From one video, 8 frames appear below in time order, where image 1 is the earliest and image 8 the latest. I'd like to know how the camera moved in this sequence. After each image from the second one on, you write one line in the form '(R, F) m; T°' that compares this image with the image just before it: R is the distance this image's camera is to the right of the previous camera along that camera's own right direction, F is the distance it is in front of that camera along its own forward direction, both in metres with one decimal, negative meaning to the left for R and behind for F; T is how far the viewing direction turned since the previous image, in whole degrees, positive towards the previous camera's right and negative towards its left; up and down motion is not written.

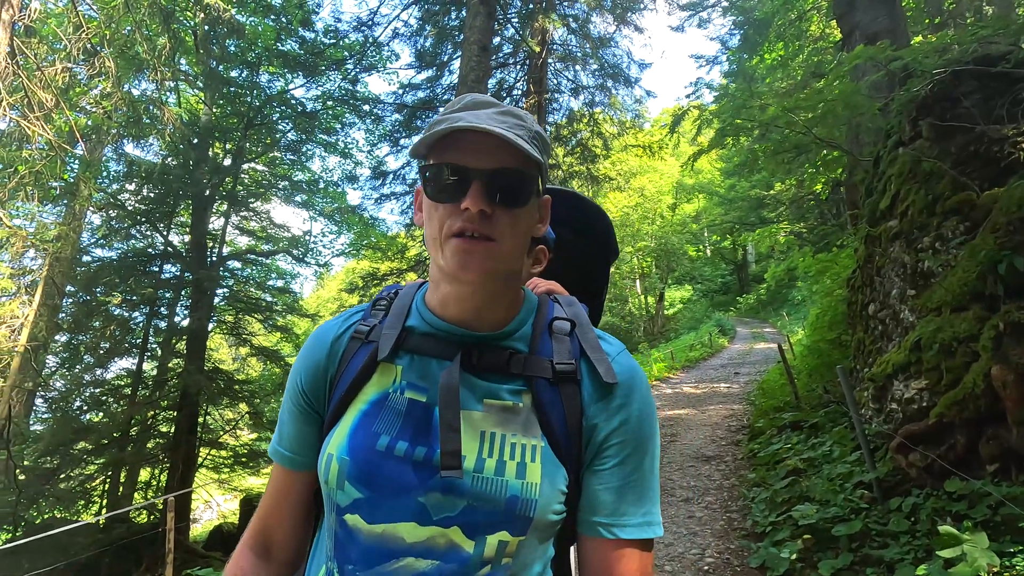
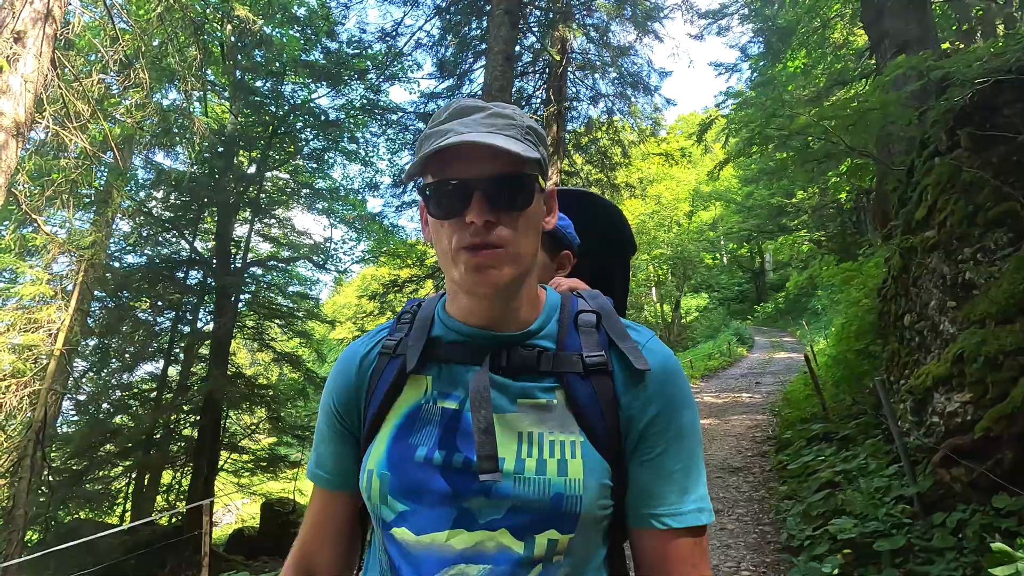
(-0.1, 0.0) m; -1°
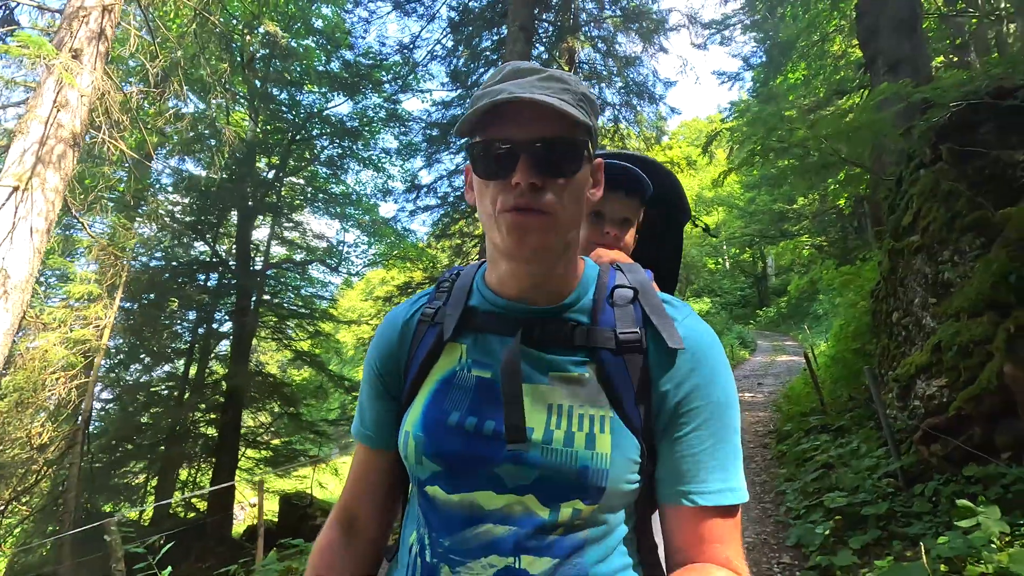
(-0.2, -0.4) m; 0°
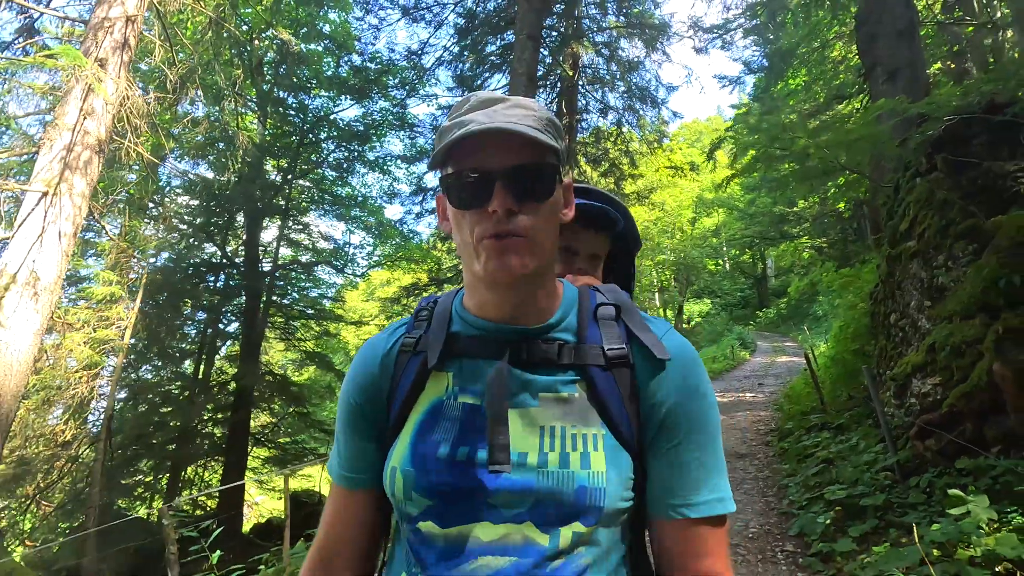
(-0.1, -0.2) m; 0°
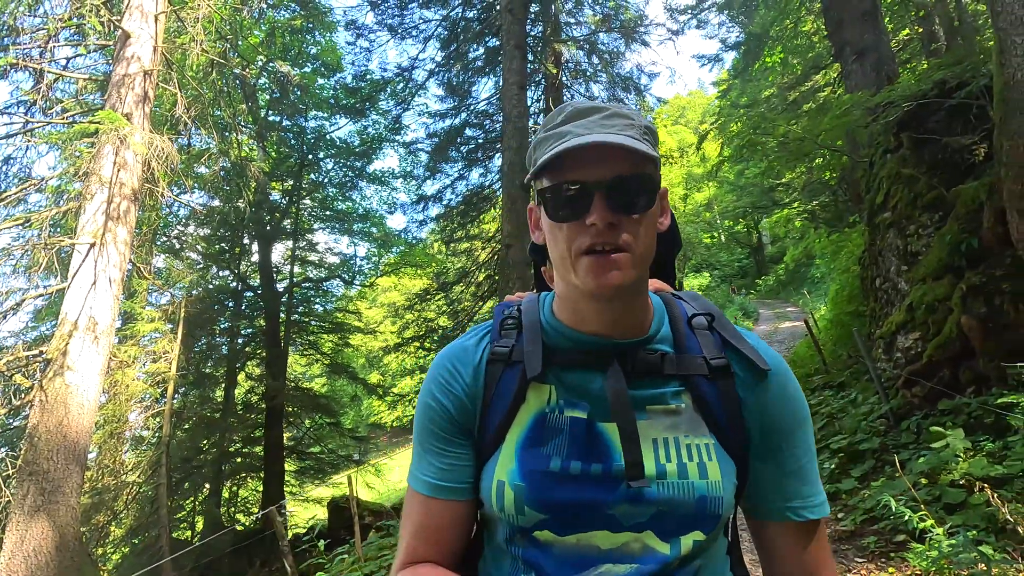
(-0.2, -0.5) m; 0°
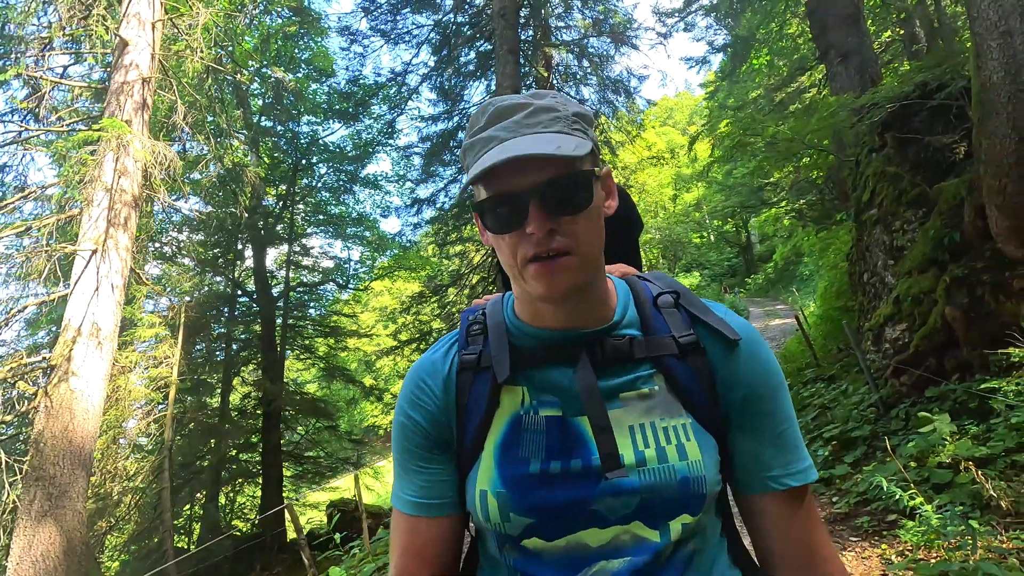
(-0.1, -0.1) m; +1°
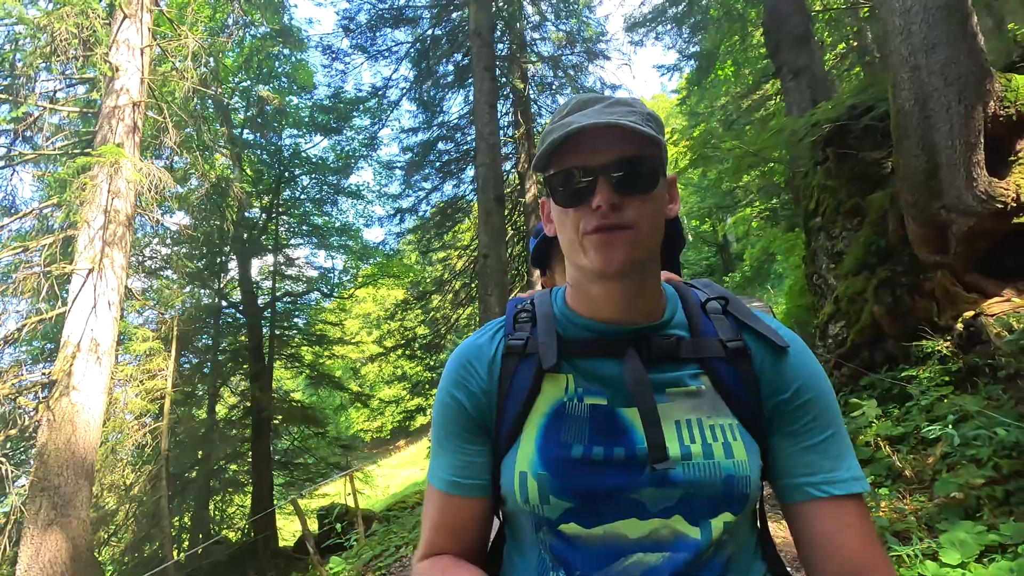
(0.0, -0.4) m; +2°
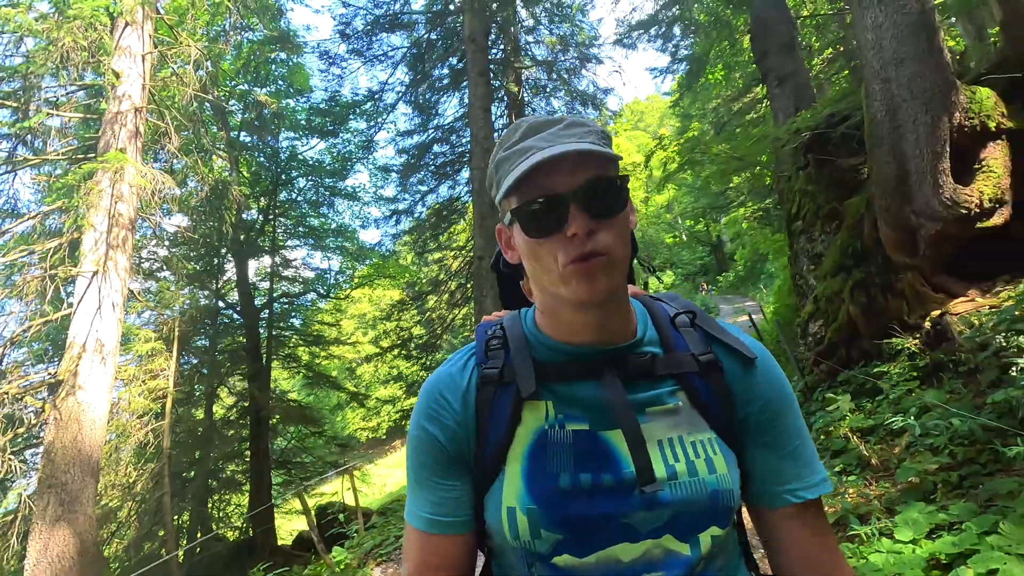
(0.0, -0.2) m; 0°
